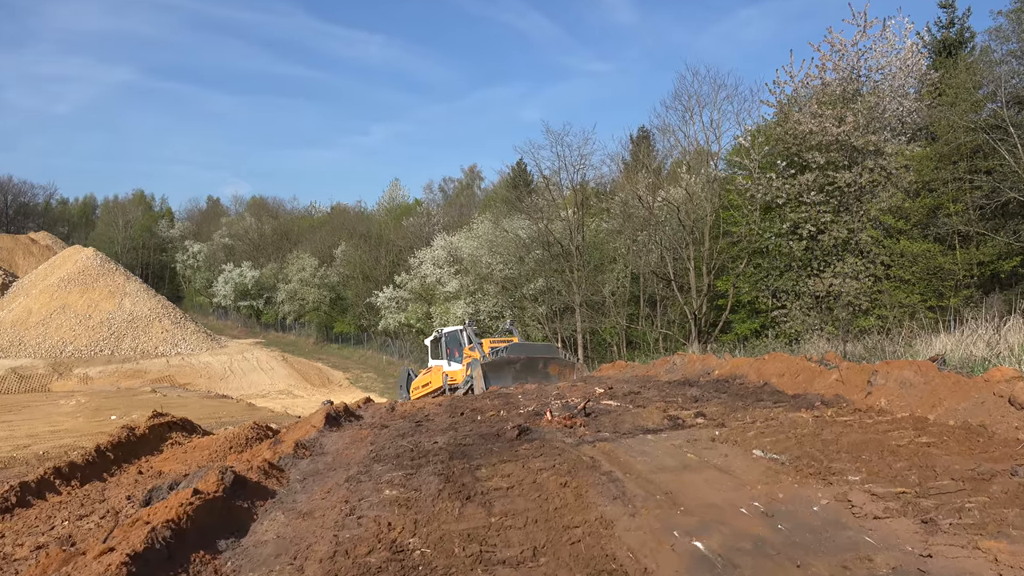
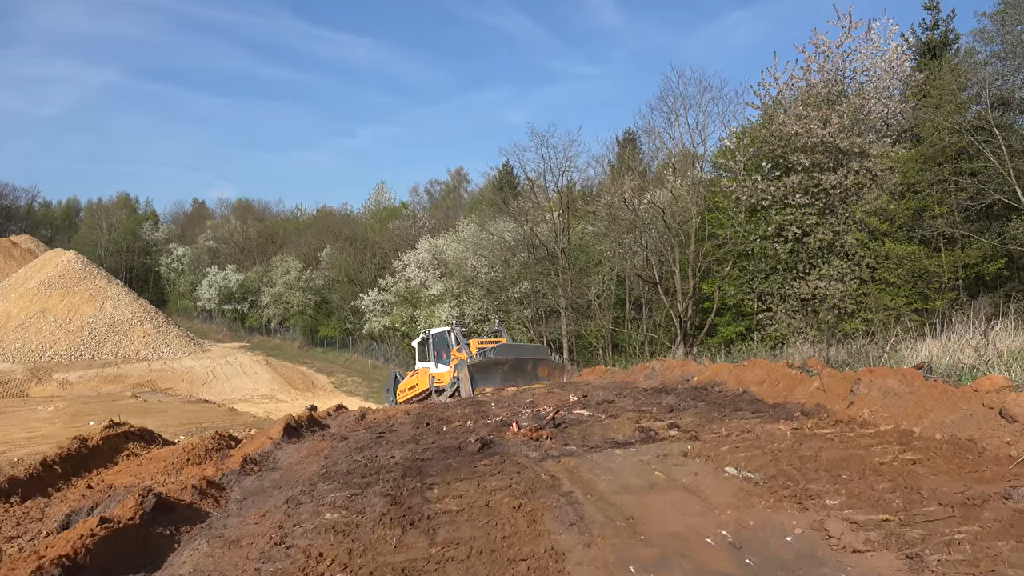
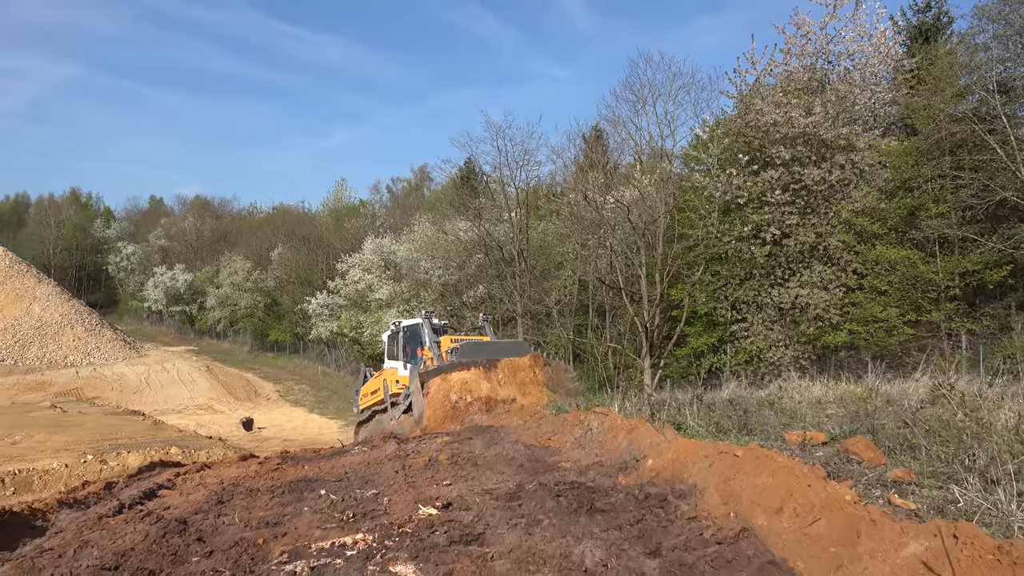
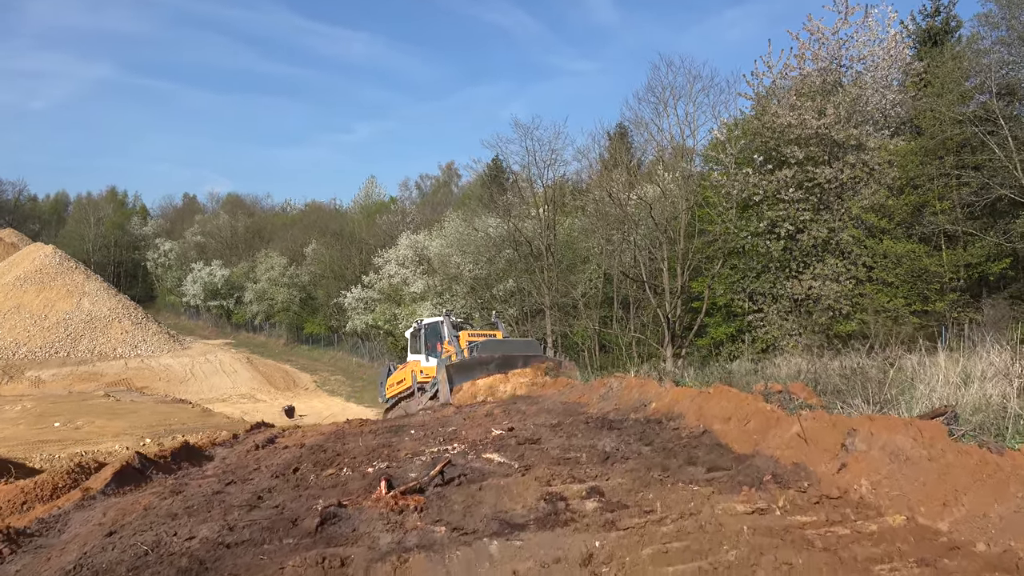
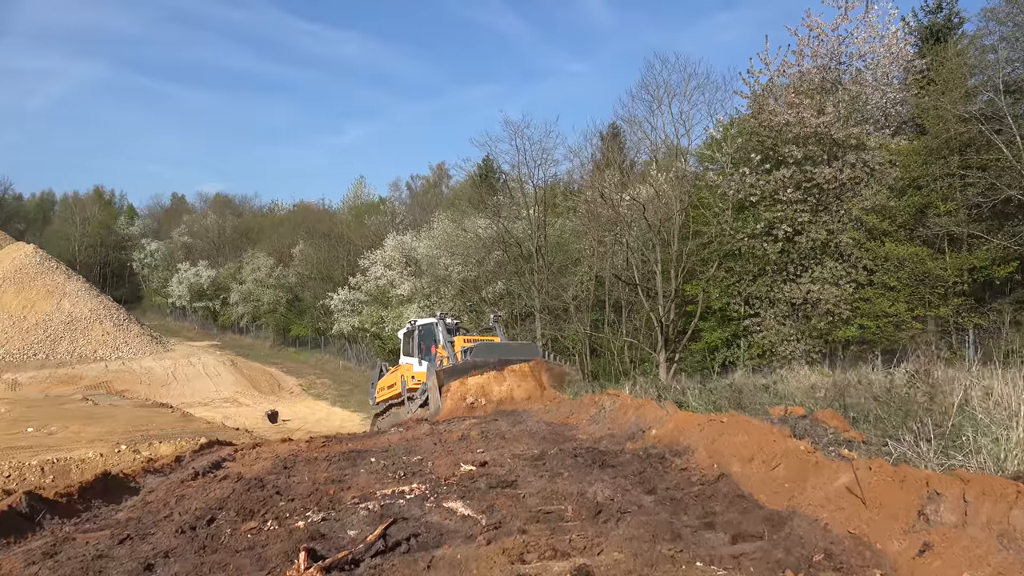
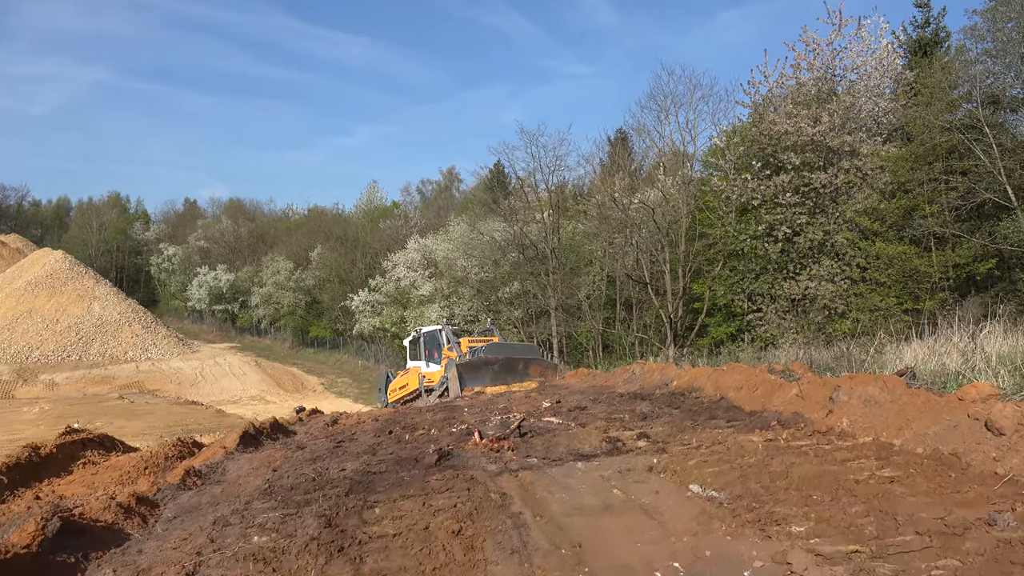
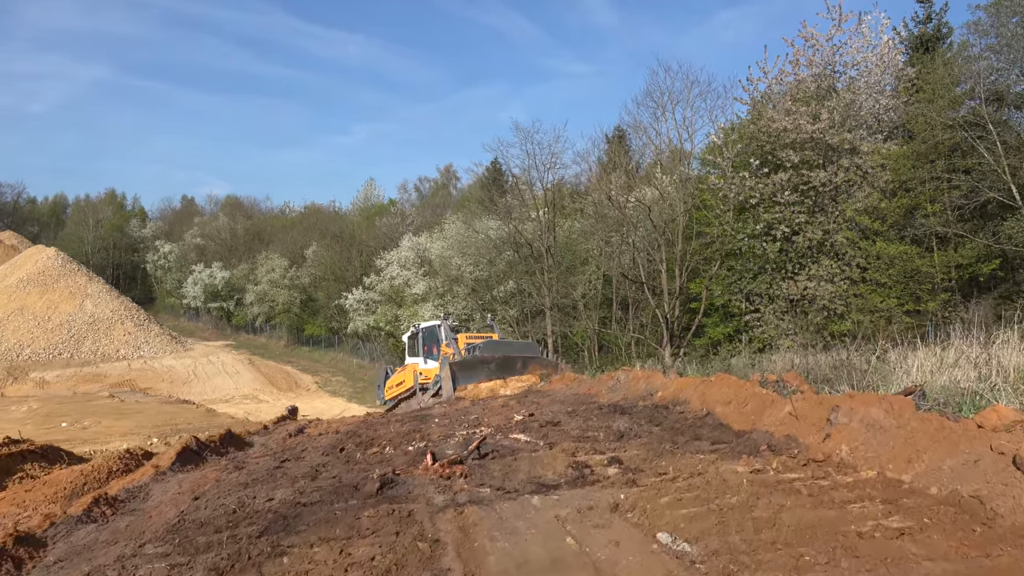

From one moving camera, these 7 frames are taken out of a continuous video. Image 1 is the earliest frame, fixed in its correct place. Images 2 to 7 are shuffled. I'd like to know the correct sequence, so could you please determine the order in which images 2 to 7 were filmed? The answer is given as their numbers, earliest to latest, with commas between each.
2, 6, 7, 4, 5, 3
